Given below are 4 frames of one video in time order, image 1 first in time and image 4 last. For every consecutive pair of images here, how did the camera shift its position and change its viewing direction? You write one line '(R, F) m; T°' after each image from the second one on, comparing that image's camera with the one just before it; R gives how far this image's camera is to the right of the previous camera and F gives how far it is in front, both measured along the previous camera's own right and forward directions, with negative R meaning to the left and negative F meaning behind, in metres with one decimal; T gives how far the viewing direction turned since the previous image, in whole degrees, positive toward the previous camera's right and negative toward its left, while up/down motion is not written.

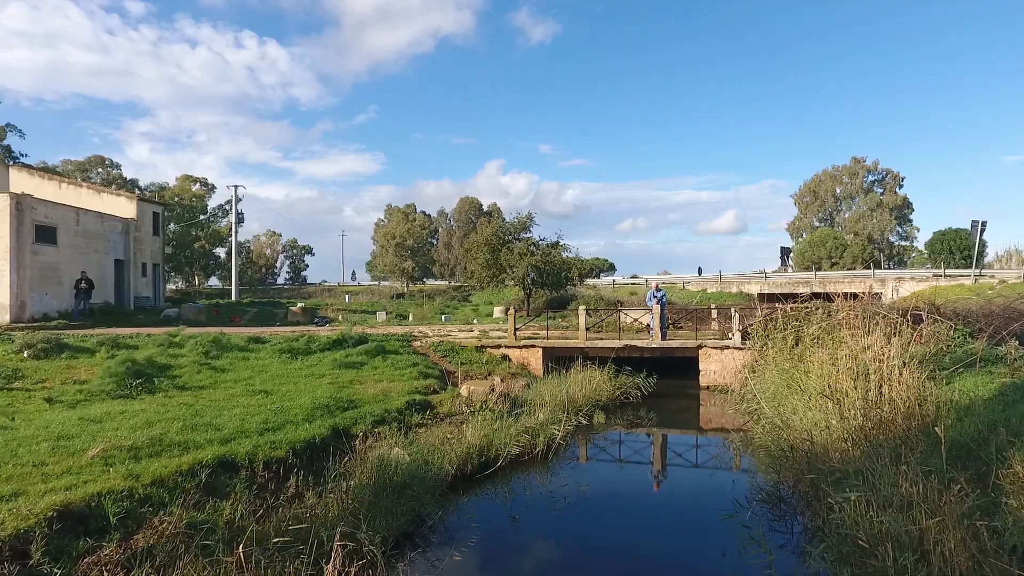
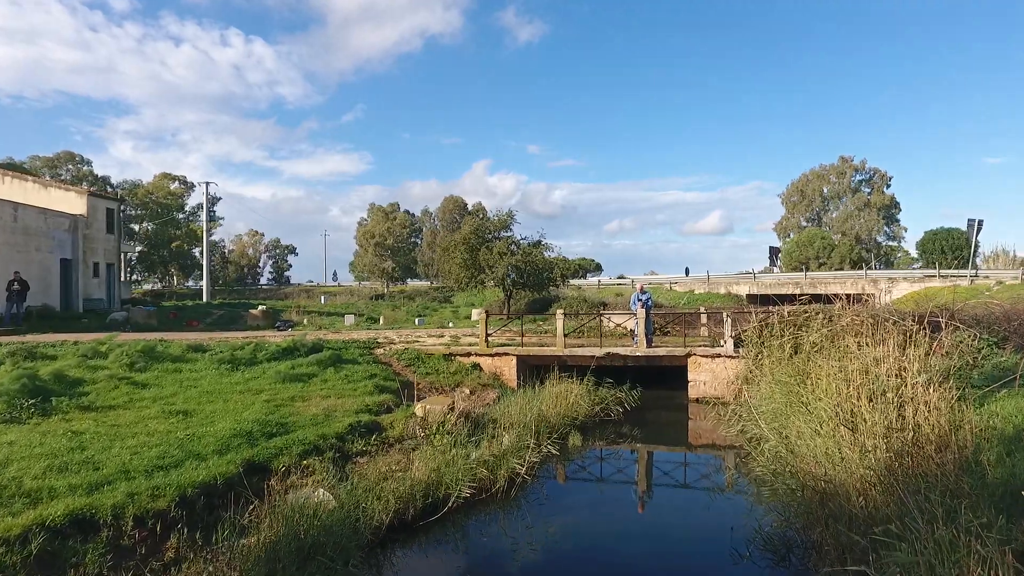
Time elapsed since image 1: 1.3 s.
(+0.4, +1.4) m; +1°
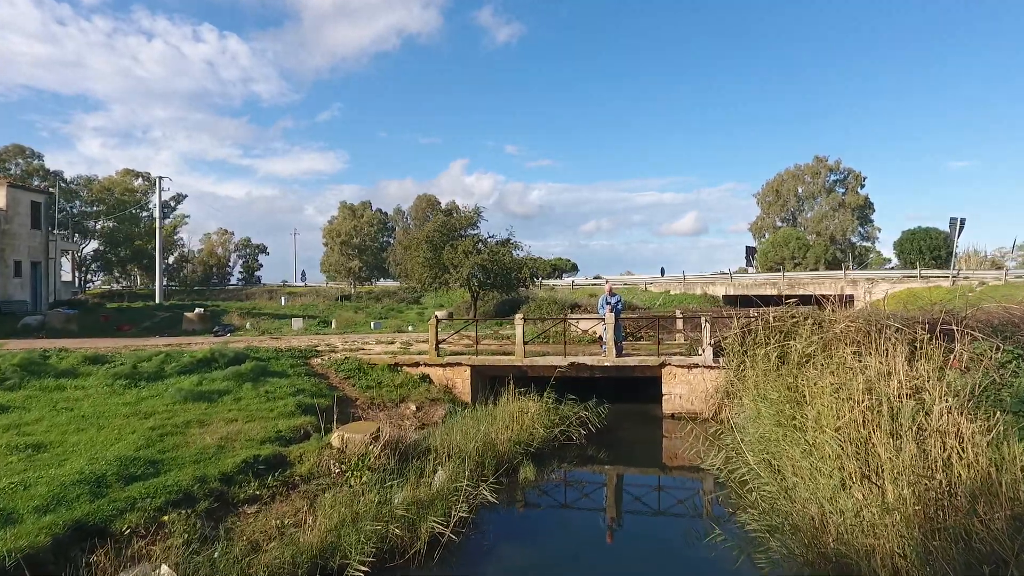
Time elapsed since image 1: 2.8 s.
(+0.5, +1.6) m; +2°
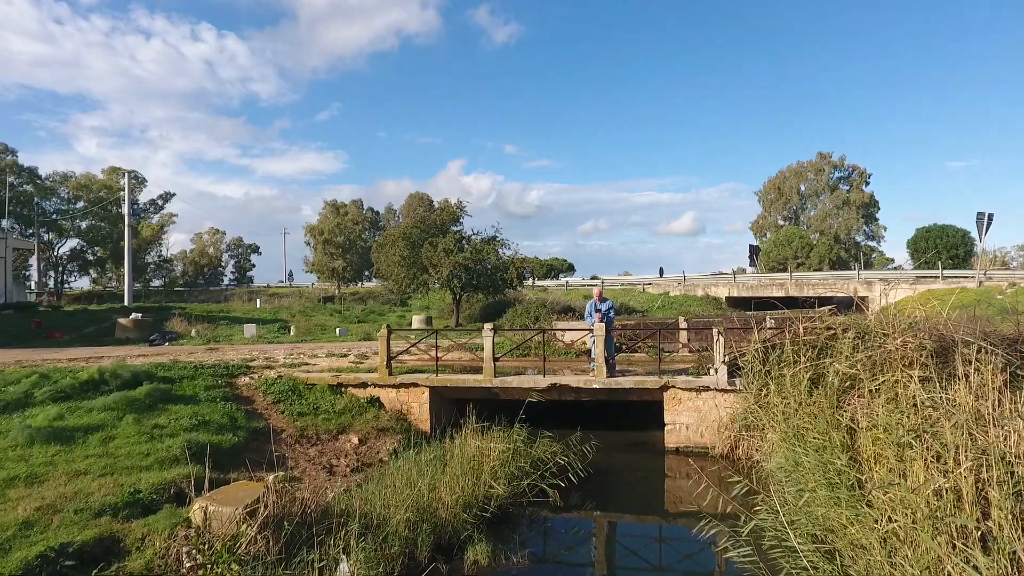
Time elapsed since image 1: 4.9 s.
(+0.5, +2.4) m; 0°
